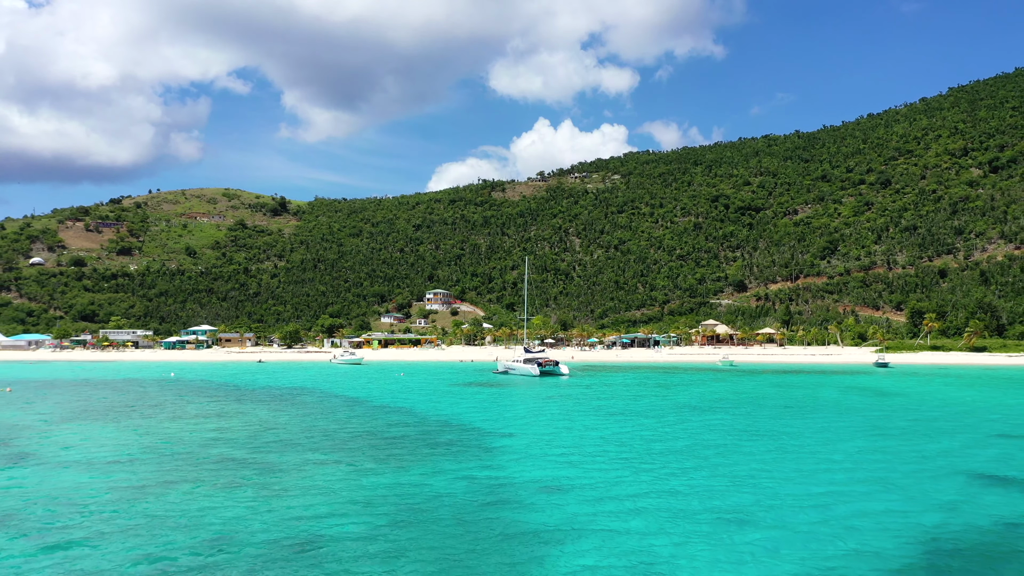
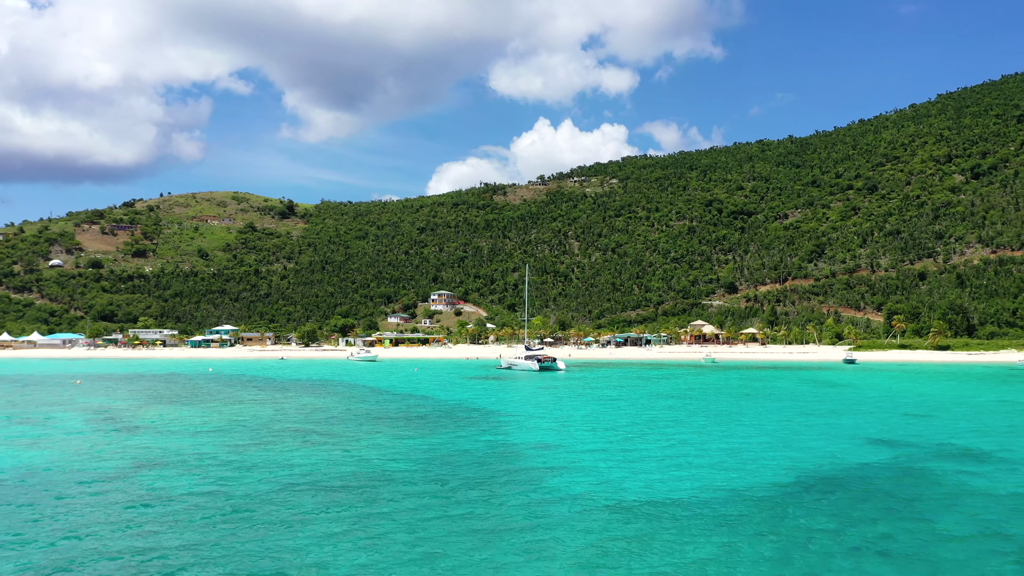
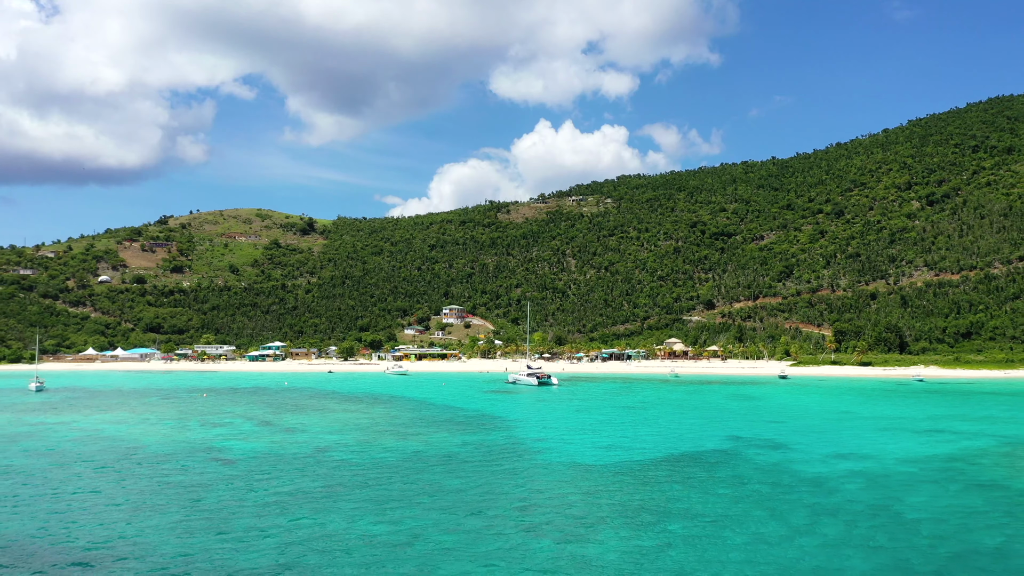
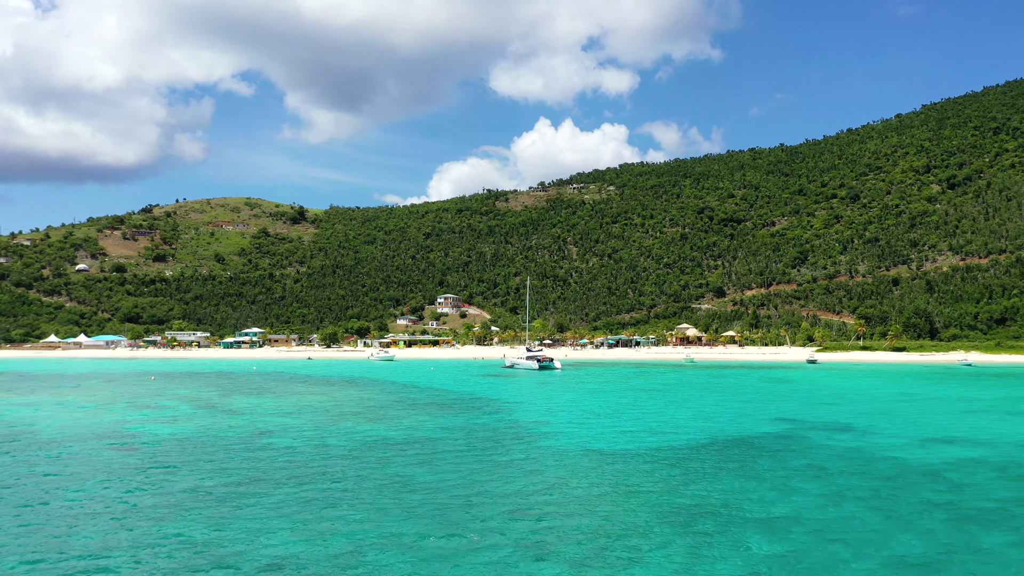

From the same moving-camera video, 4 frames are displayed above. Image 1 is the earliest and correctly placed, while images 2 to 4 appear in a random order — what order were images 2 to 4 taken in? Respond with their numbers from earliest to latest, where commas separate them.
2, 4, 3
